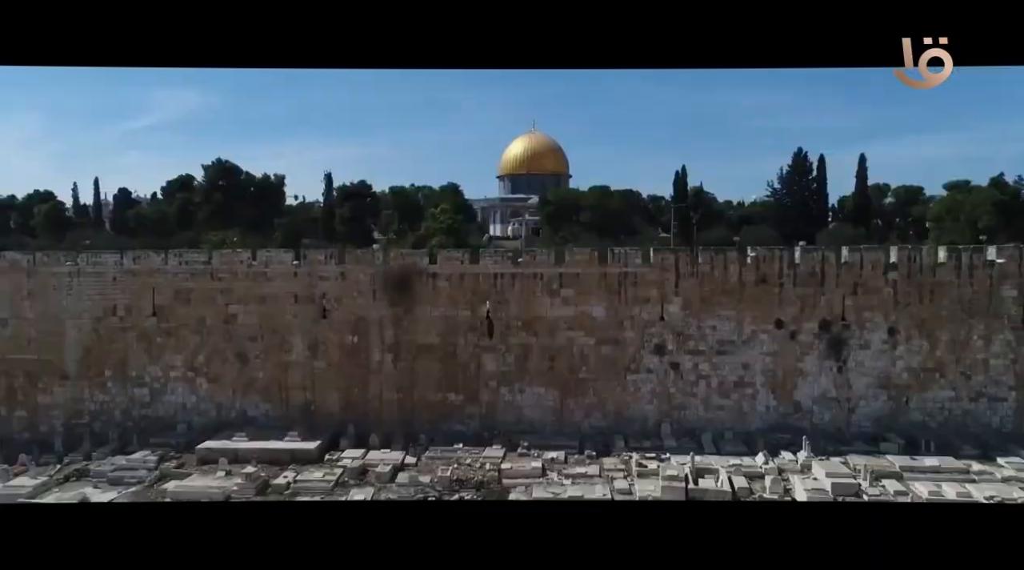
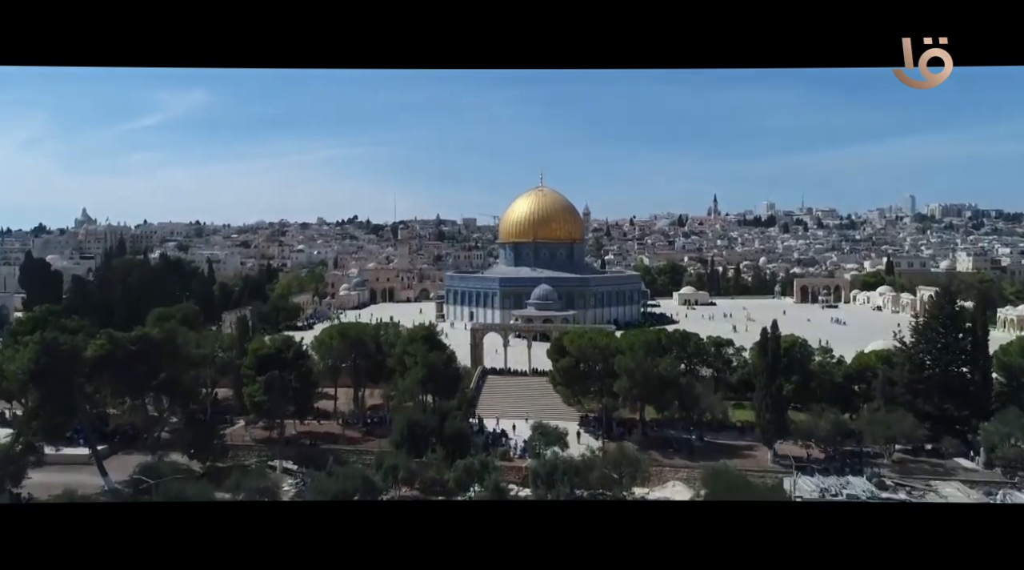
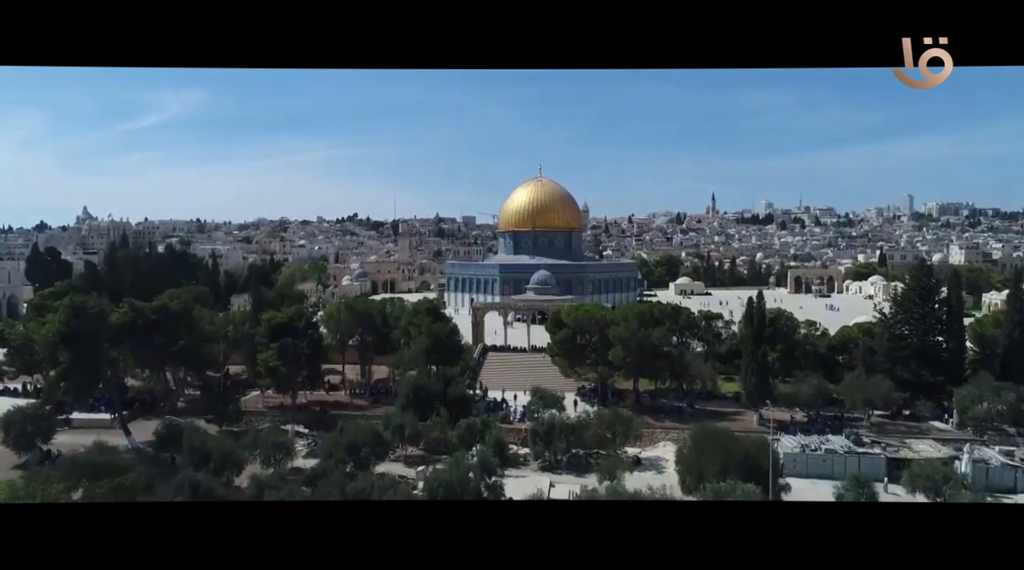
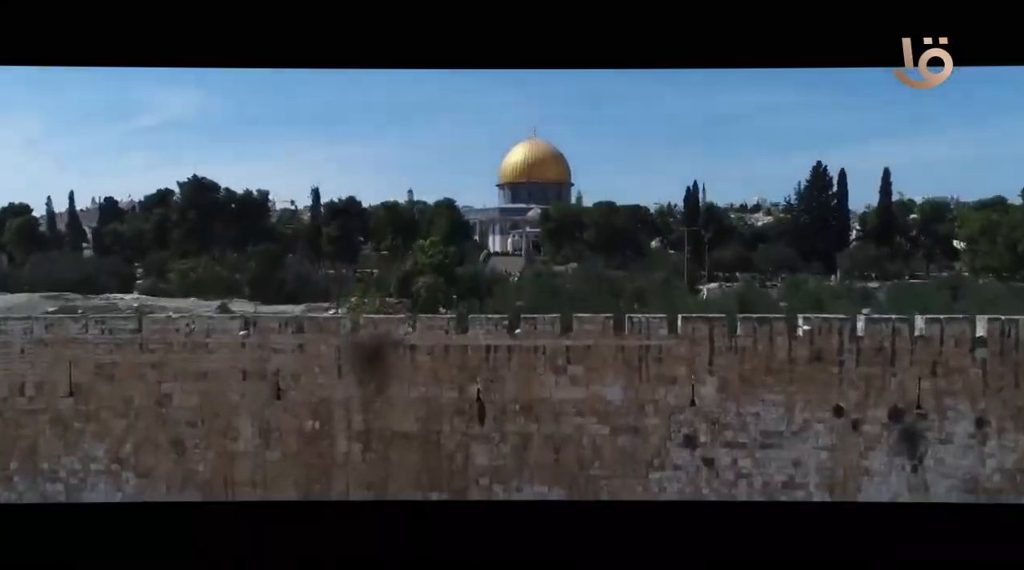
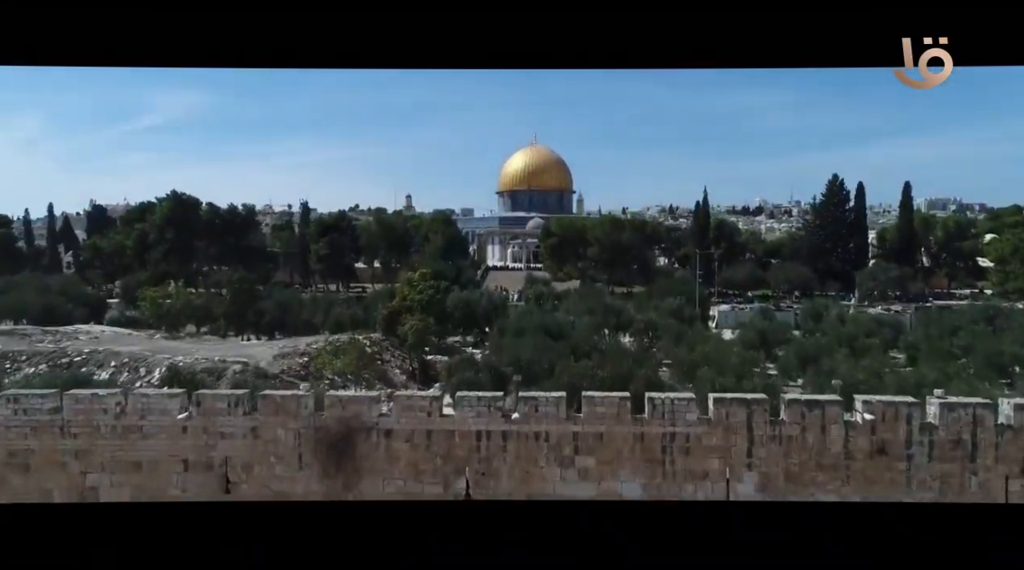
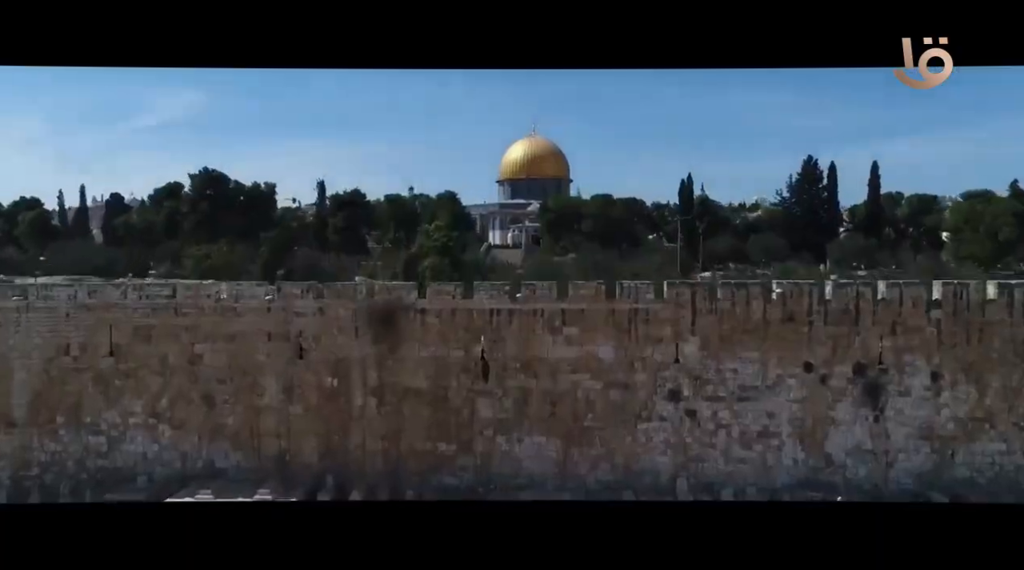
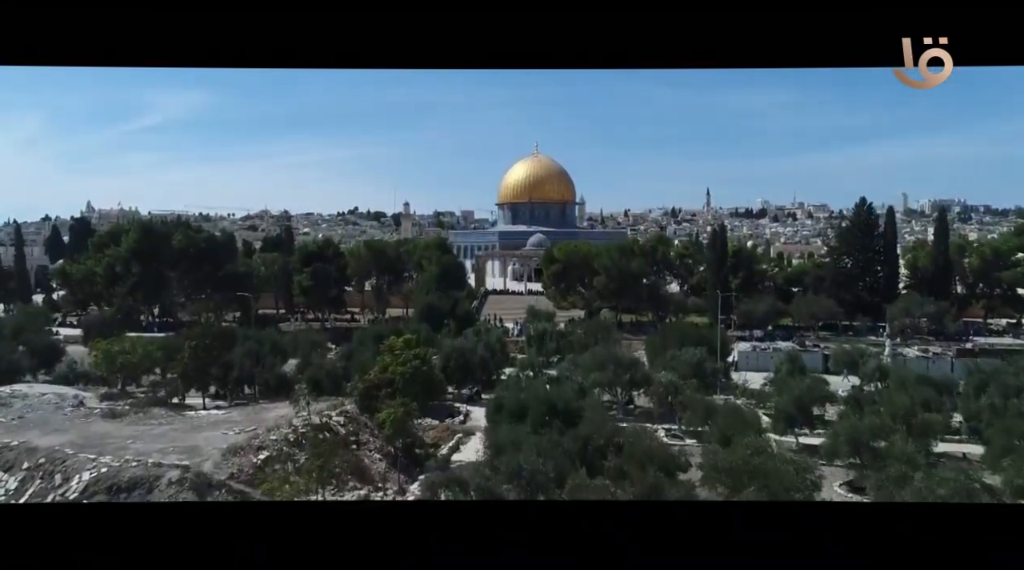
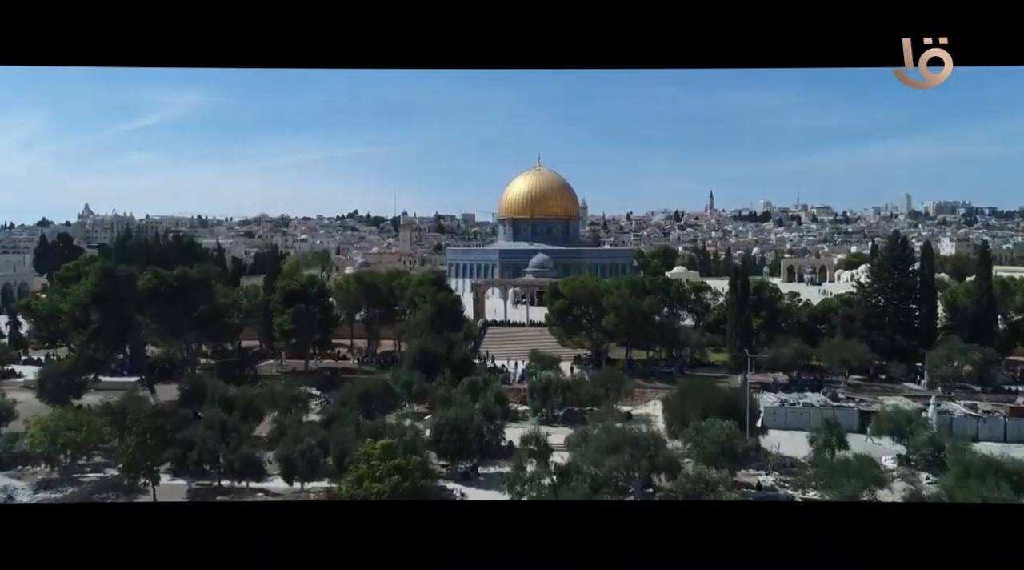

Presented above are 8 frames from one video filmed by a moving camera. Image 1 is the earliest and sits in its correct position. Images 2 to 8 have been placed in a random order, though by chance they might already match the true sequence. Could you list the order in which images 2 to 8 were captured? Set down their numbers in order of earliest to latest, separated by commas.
6, 4, 5, 7, 8, 3, 2
